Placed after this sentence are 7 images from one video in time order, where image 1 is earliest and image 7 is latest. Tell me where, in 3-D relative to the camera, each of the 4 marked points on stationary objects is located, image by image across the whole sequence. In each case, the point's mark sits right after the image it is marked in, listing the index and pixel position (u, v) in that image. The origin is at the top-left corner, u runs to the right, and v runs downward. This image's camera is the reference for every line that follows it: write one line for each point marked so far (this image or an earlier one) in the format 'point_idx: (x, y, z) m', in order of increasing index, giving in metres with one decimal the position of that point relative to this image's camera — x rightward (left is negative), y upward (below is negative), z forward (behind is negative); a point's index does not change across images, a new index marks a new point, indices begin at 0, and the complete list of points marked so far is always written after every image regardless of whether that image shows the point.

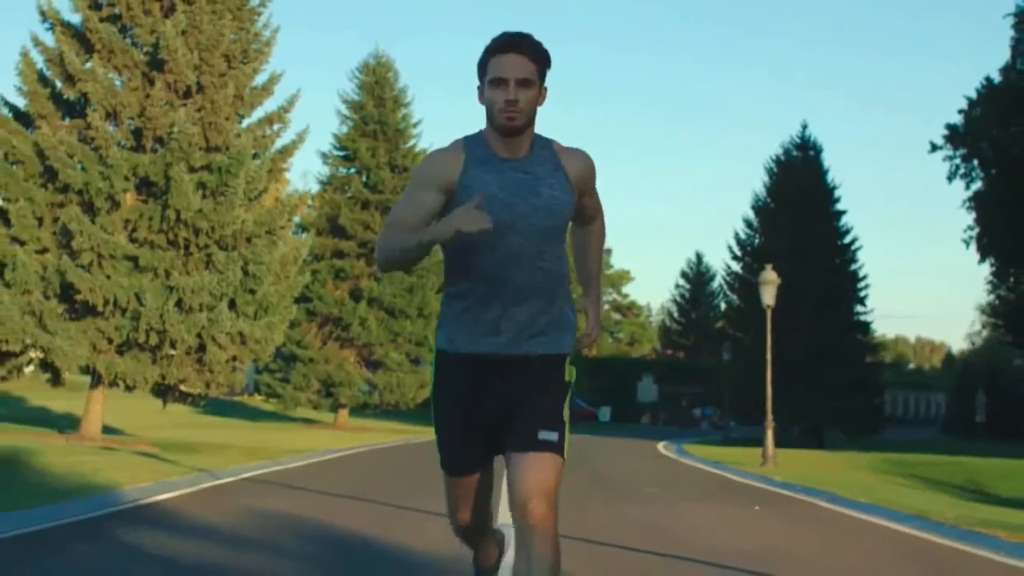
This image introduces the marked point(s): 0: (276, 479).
0: (-2.8, -2.4, +17.2) m
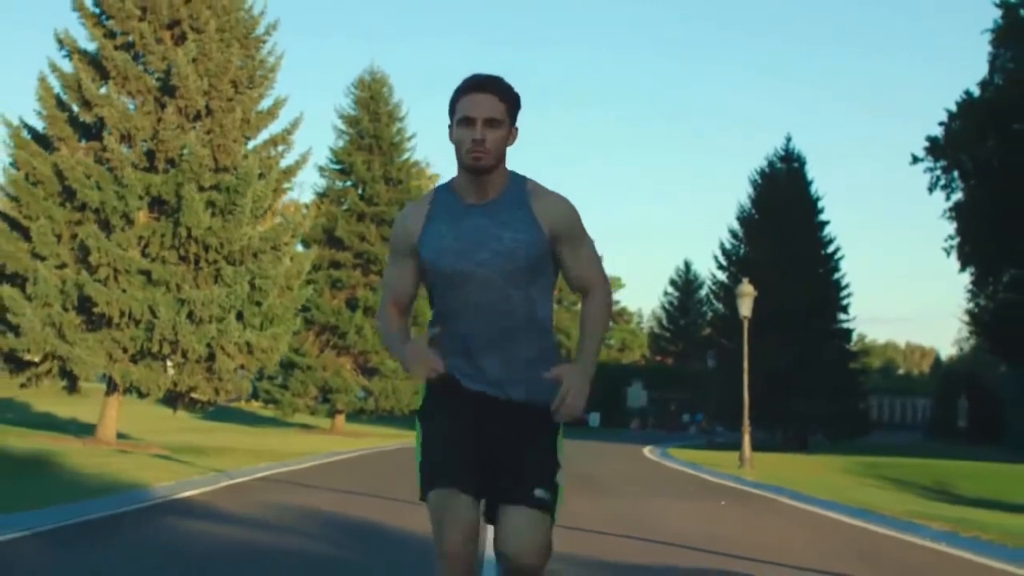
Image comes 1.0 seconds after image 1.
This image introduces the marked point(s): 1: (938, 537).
0: (-3.0, -2.6, +18.9) m
1: (+4.3, -2.5, +13.9) m
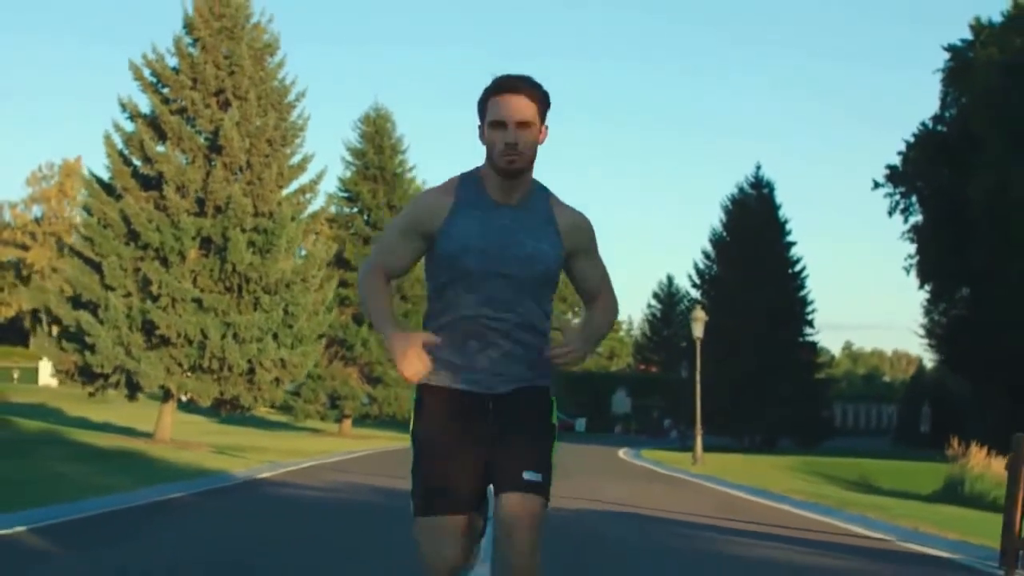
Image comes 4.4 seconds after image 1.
0: (-3.2, -3.3, +24.9) m
1: (+4.1, -3.1, +19.9) m
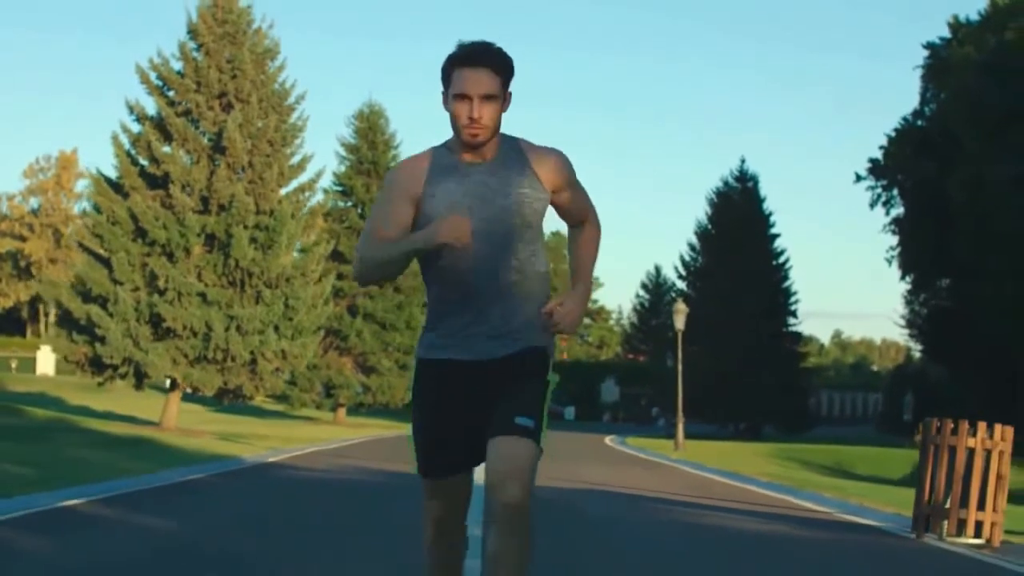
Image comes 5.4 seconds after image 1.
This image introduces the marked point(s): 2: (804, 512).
0: (-3.4, -3.2, +26.6) m
1: (+4.0, -3.1, +21.6) m
2: (+3.4, -2.6, +16.1) m
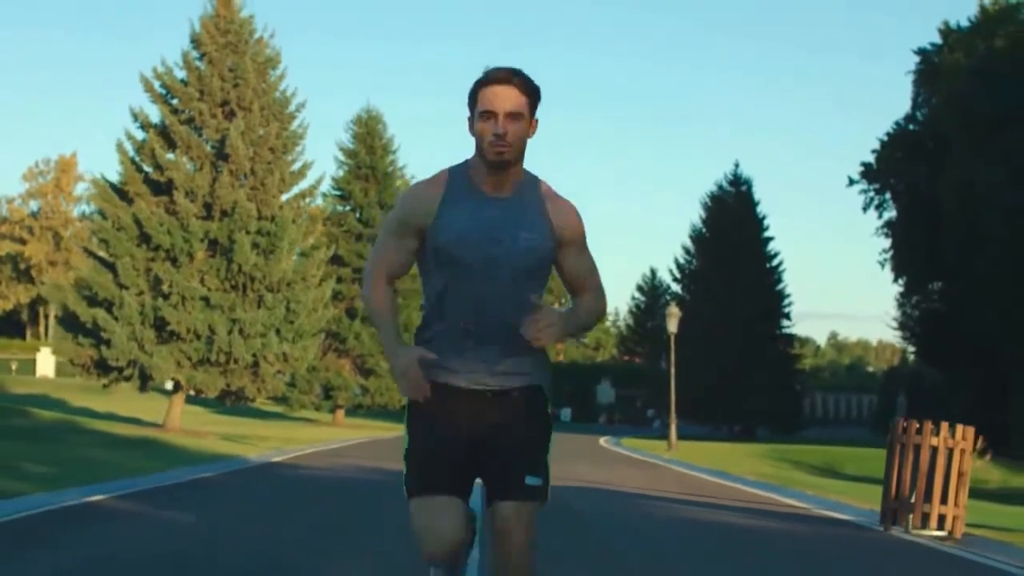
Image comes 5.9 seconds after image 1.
0: (-3.4, -3.3, +27.5) m
1: (+3.9, -3.2, +22.5) m
2: (+3.3, -2.7, +17.0) m
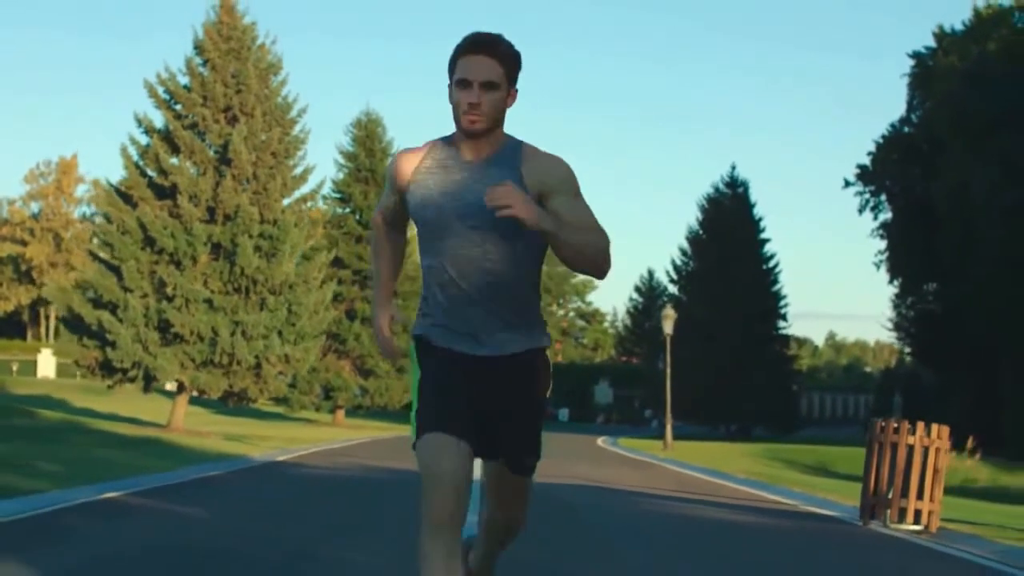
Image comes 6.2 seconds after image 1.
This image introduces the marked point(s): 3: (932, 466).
0: (-3.5, -3.4, +28.1) m
1: (+3.9, -3.2, +23.1) m
2: (+3.3, -2.8, +17.6) m
3: (+4.6, -1.9, +15.0) m
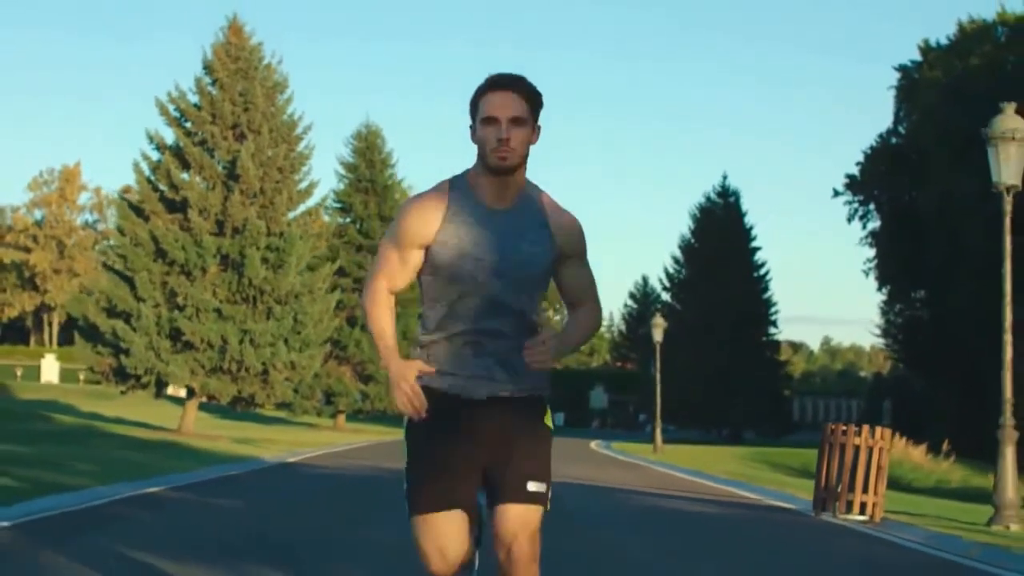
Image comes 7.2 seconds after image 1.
0: (-3.6, -3.6, +29.8) m
1: (+3.8, -3.5, +24.9) m
2: (+3.2, -3.0, +19.3) m
3: (+4.5, -2.1, +16.8) m
